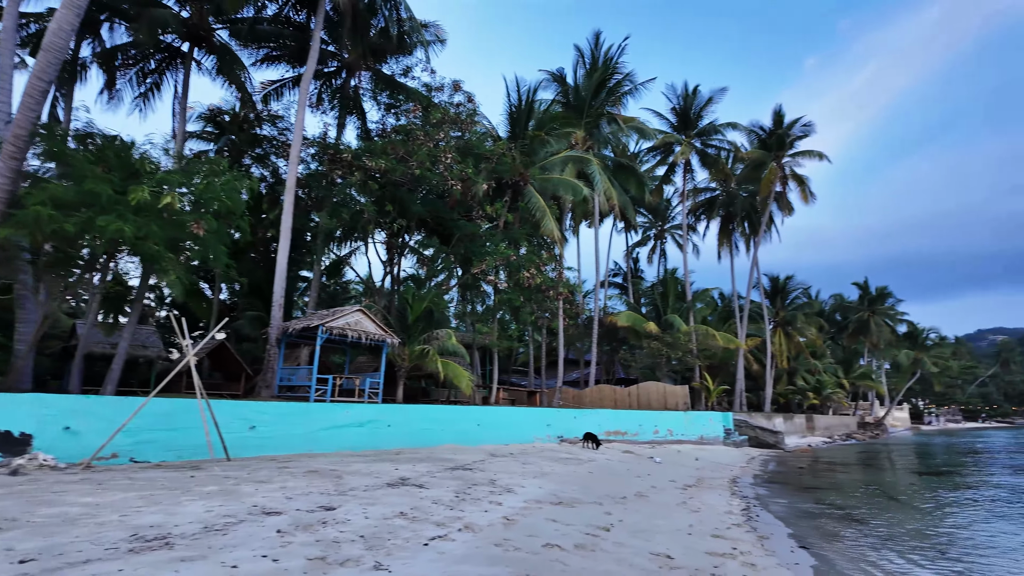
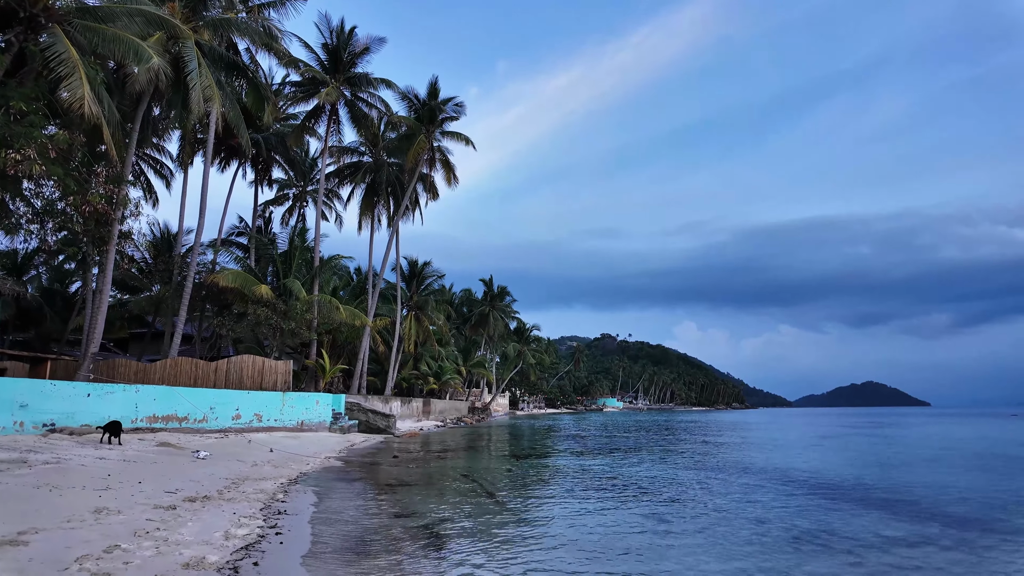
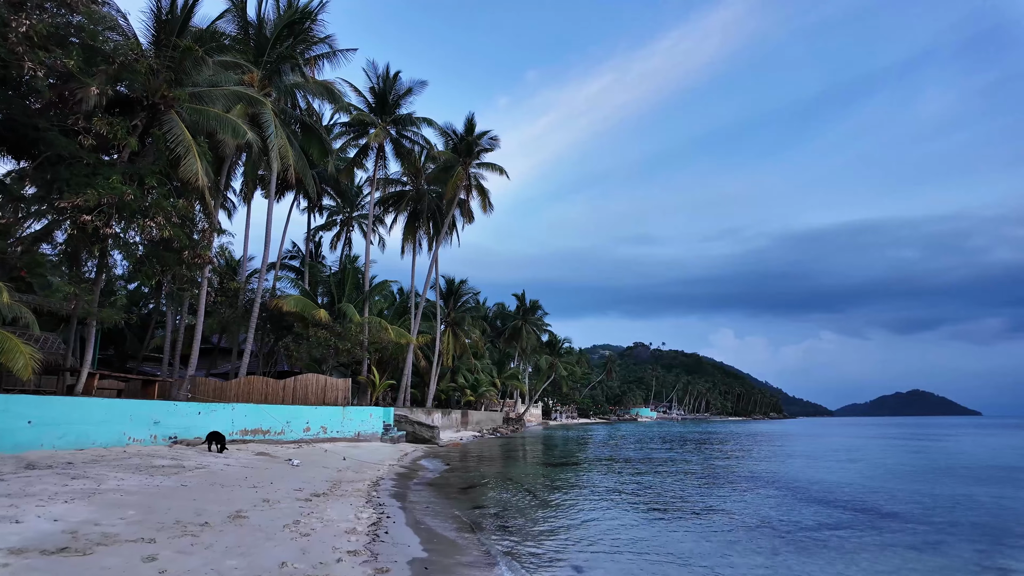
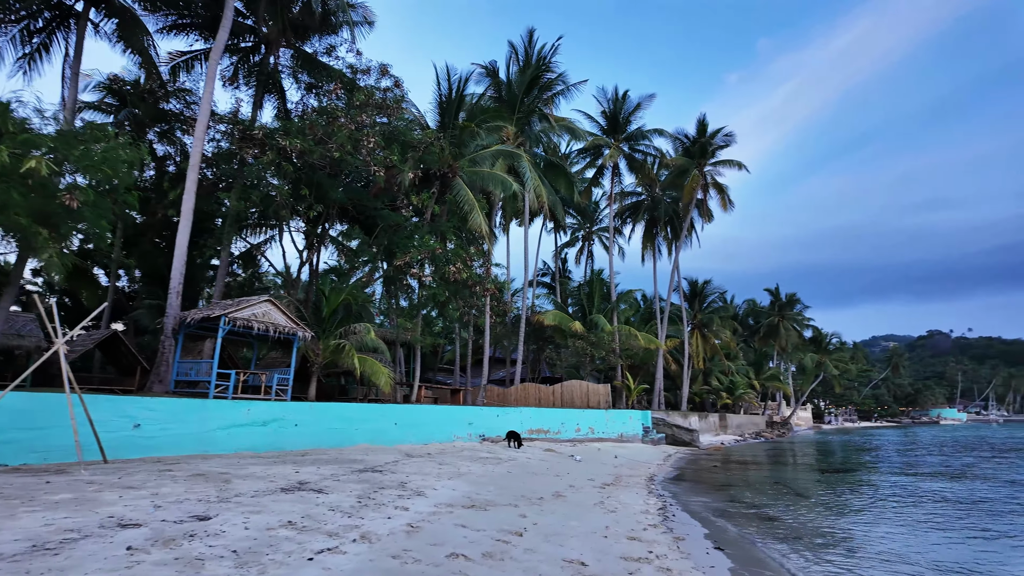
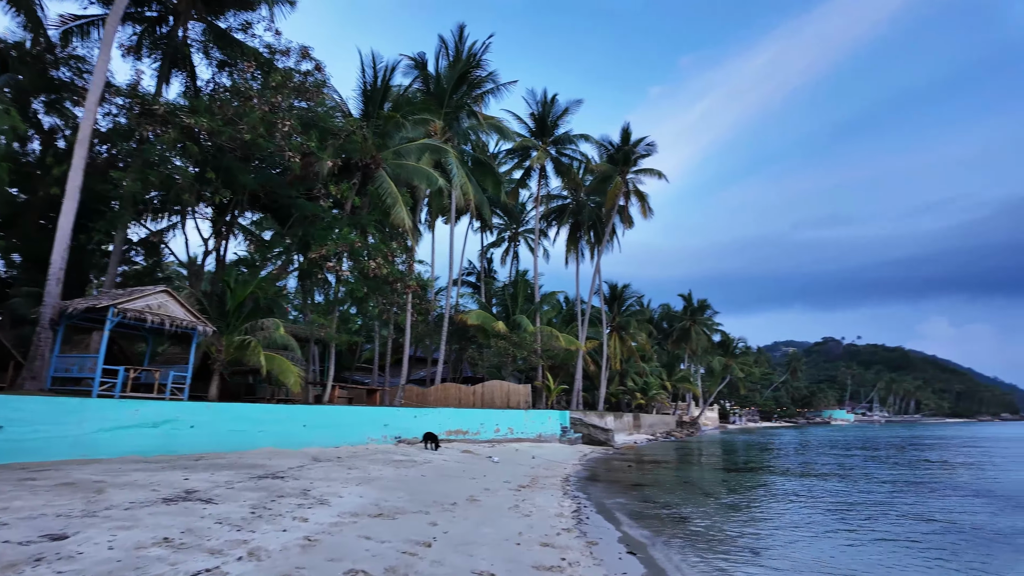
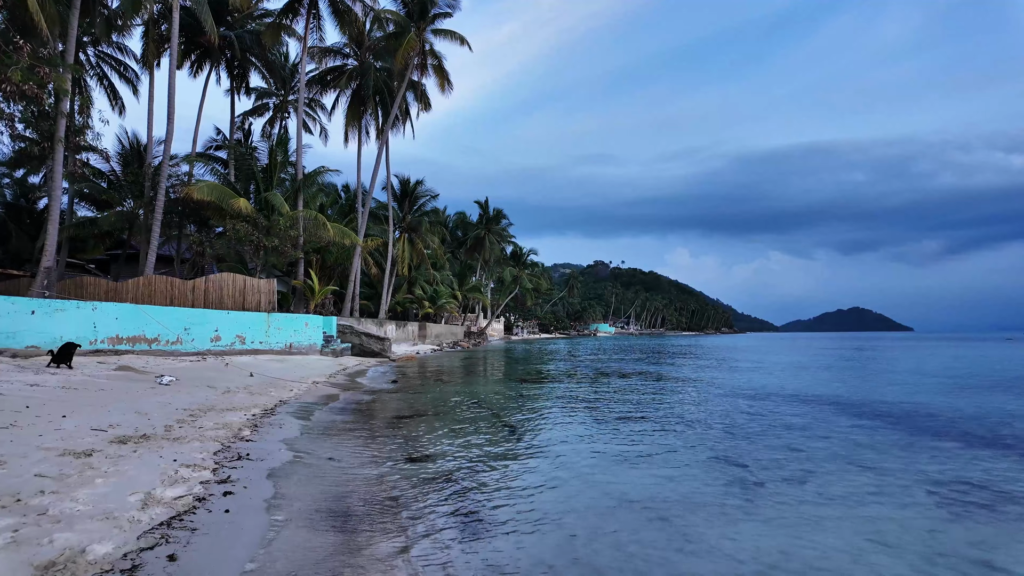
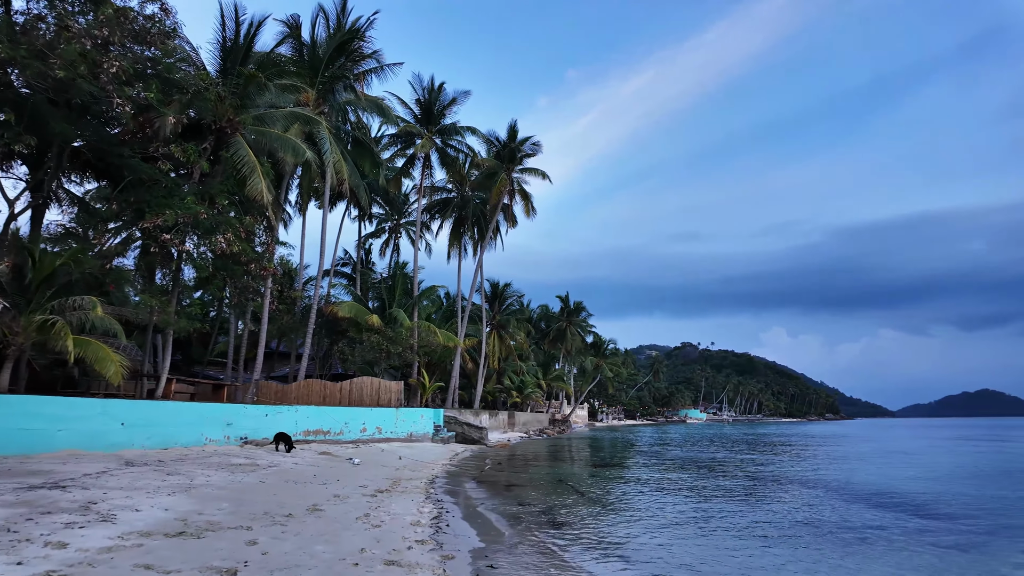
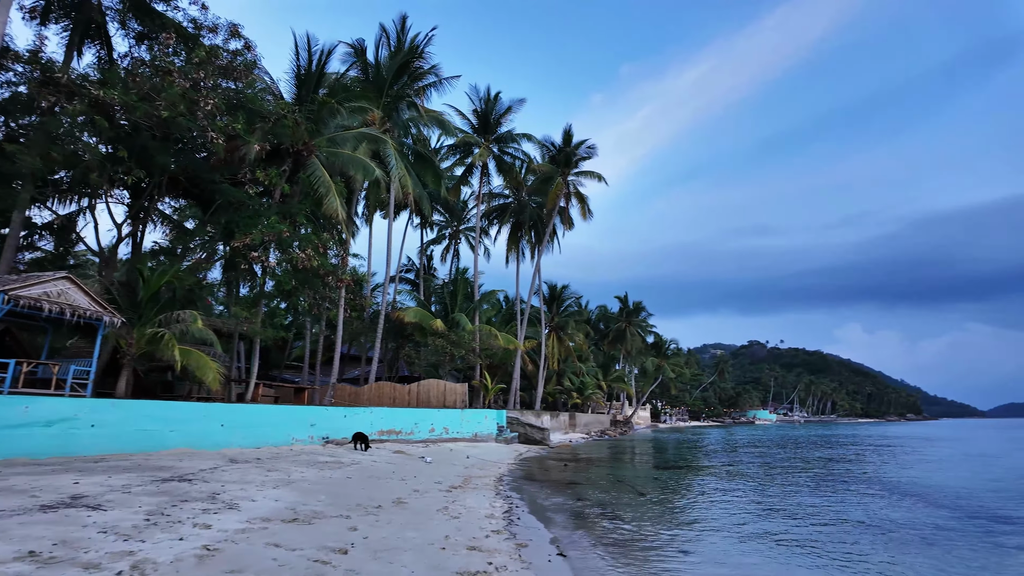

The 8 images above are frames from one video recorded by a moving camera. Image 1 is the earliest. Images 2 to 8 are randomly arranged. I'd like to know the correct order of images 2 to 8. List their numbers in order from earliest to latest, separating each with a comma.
4, 5, 8, 7, 3, 2, 6
